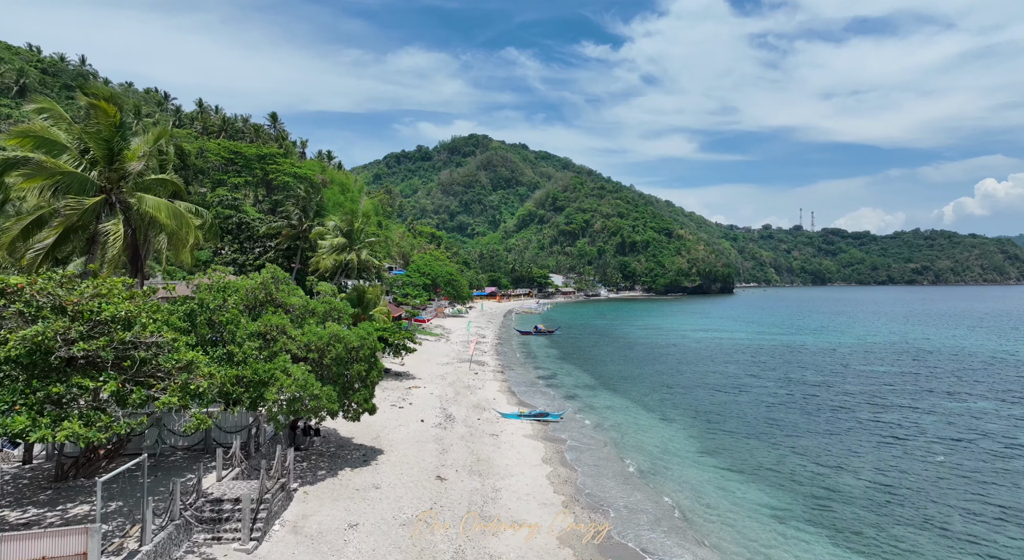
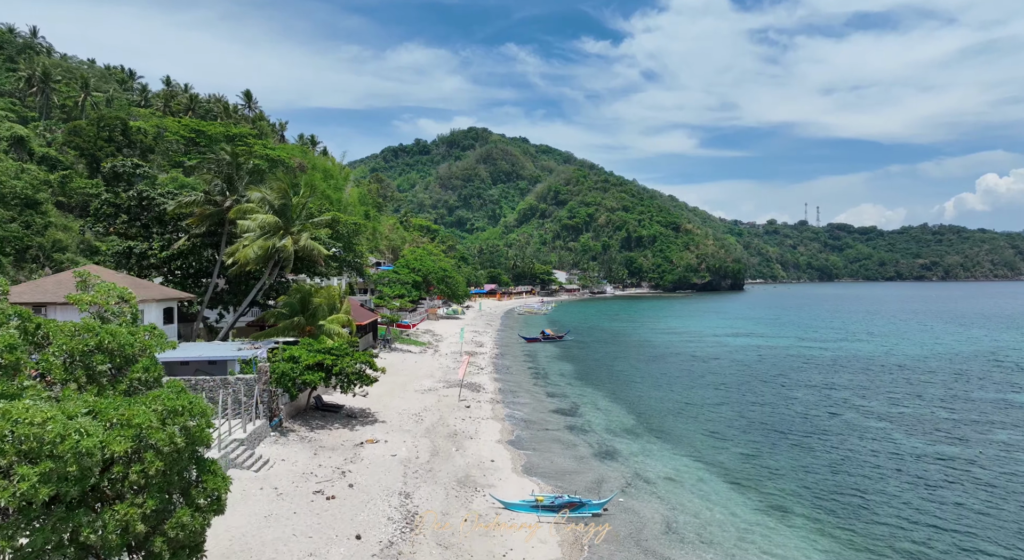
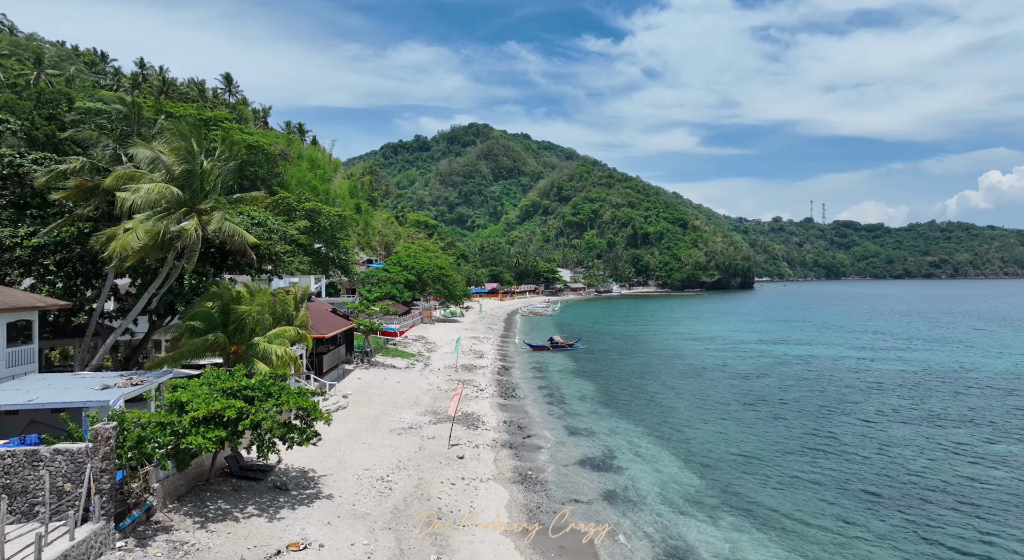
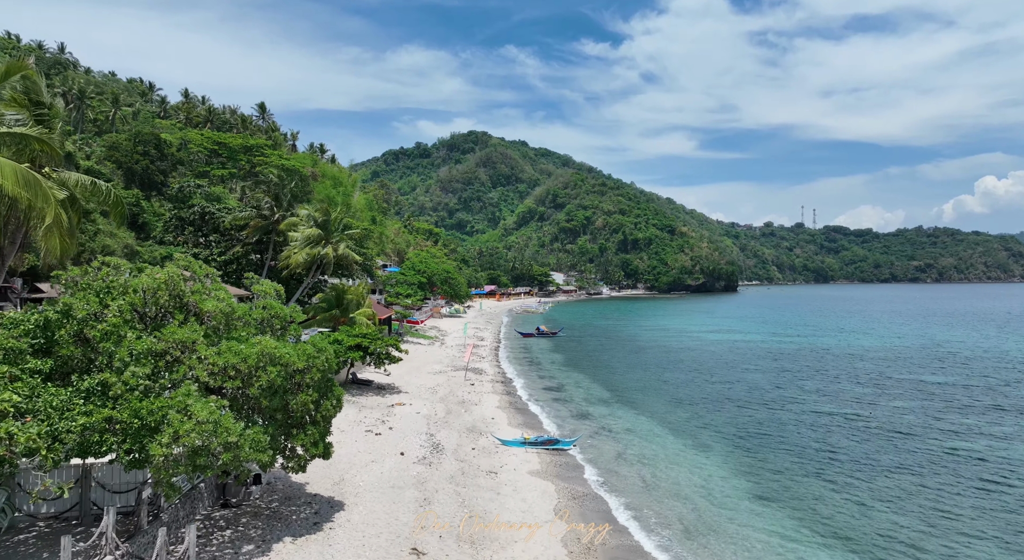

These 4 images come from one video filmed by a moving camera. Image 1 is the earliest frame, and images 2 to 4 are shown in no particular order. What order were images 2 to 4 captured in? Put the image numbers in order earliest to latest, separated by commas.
4, 2, 3
